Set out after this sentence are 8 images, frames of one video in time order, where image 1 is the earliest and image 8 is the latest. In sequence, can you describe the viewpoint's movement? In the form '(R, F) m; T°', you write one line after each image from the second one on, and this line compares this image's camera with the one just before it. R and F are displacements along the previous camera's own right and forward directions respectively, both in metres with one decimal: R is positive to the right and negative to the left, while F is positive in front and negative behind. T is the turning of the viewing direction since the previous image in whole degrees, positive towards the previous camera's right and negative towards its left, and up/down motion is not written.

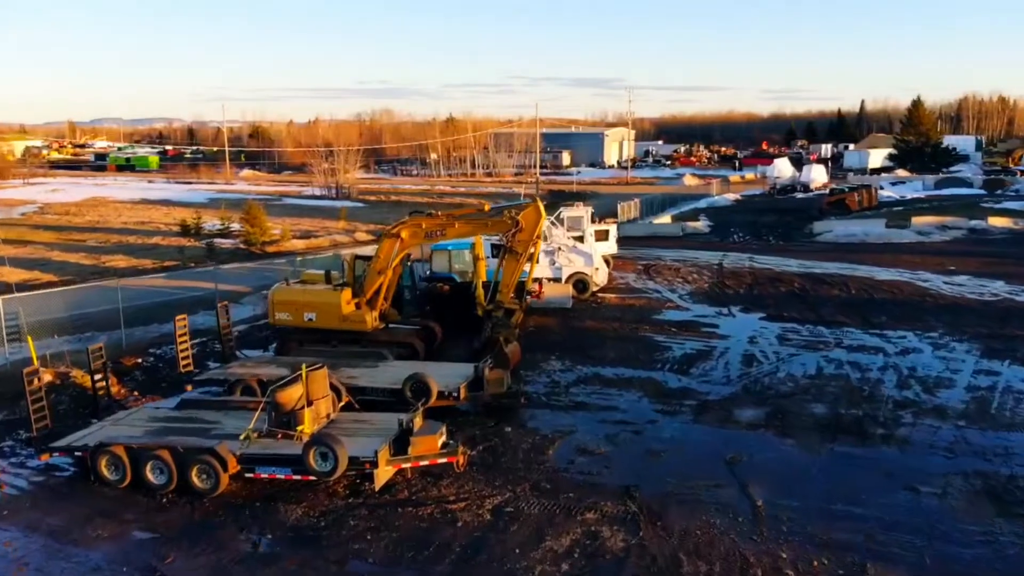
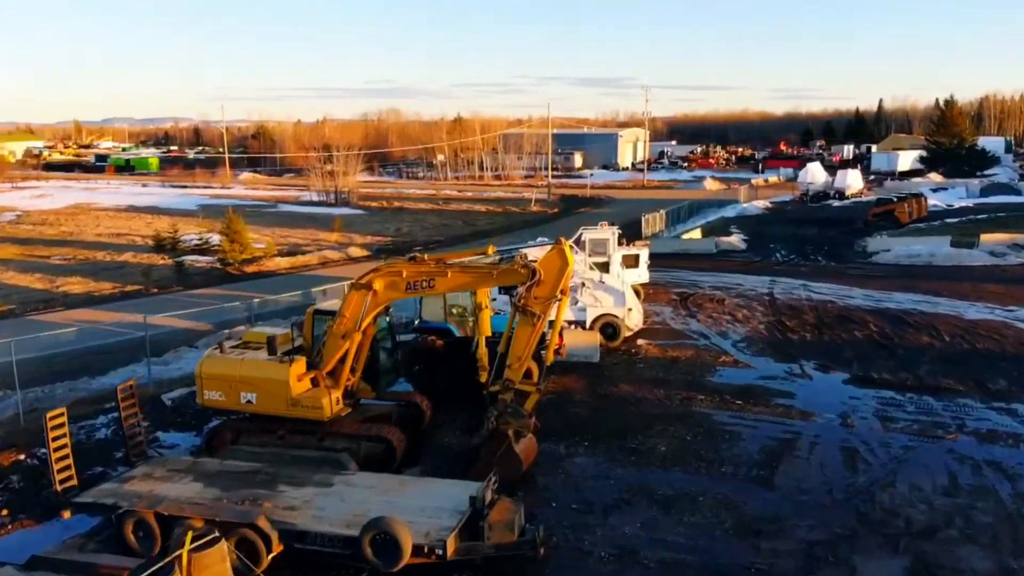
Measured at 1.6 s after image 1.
(-0.1, +4.3) m; -1°
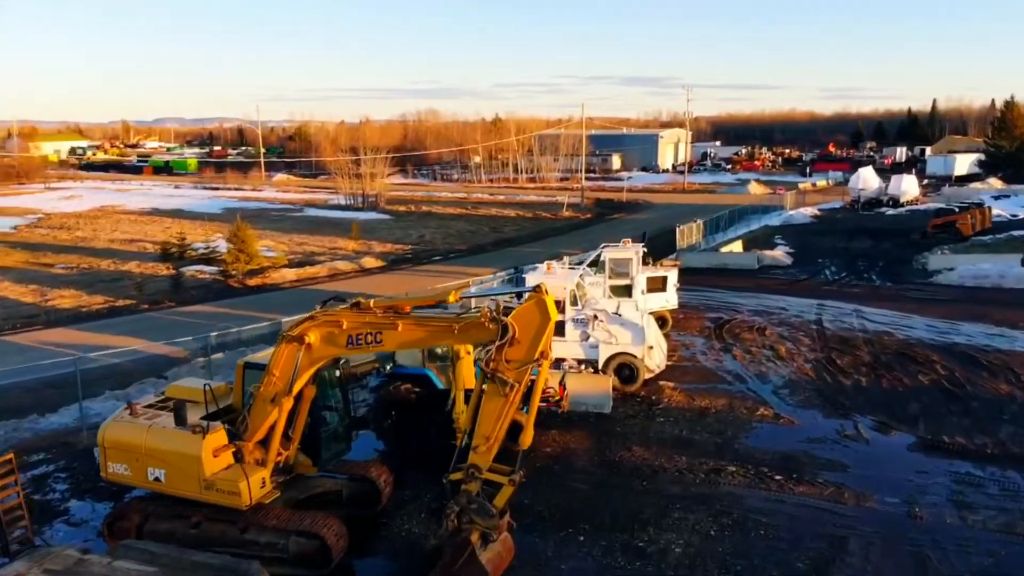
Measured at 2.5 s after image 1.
(+0.7, +2.5) m; -3°
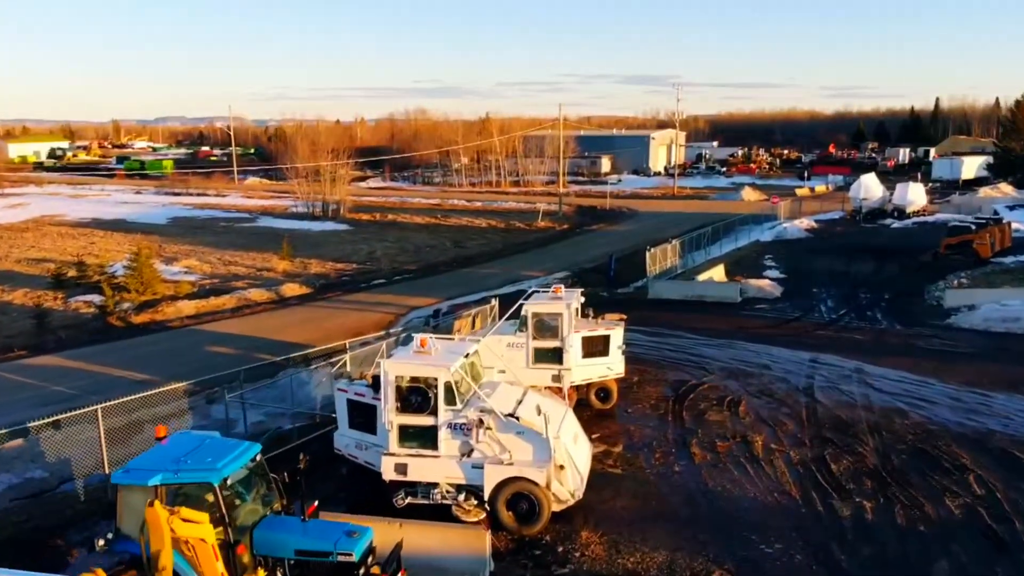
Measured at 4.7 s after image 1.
(+1.9, +4.7) m; 0°
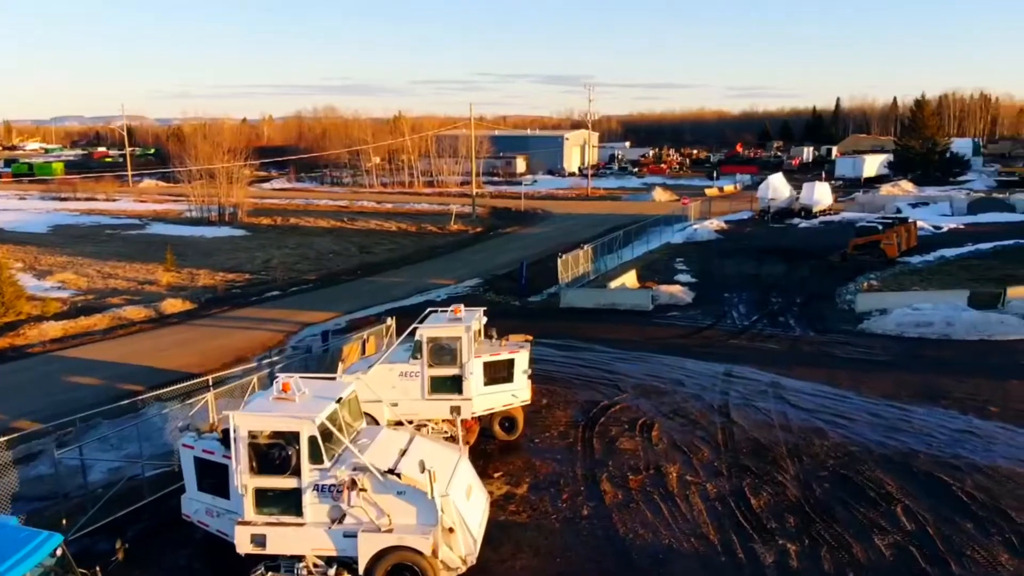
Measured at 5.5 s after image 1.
(+0.4, +1.4) m; +6°
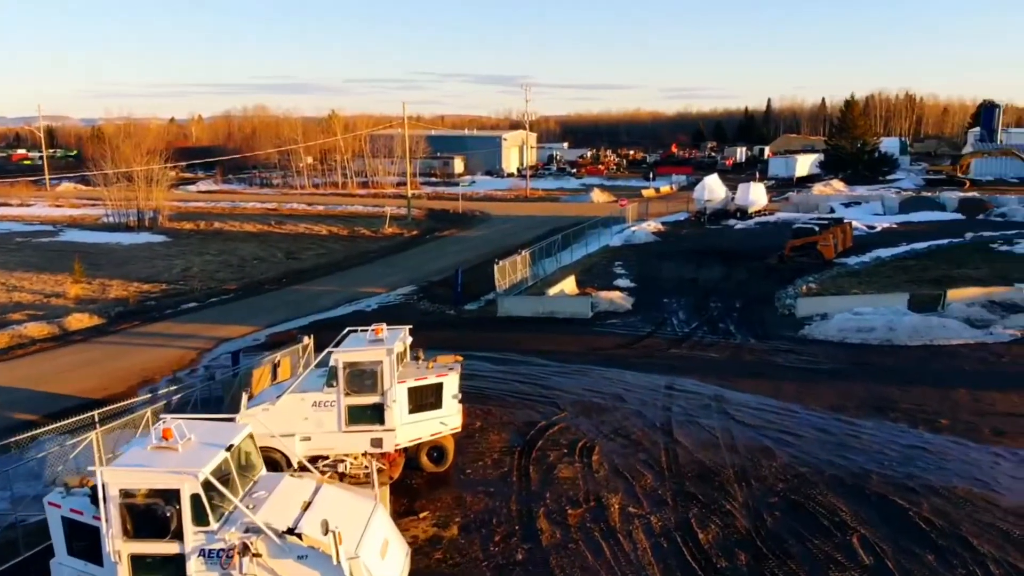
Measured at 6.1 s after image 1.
(+0.2, +1.1) m; +4°
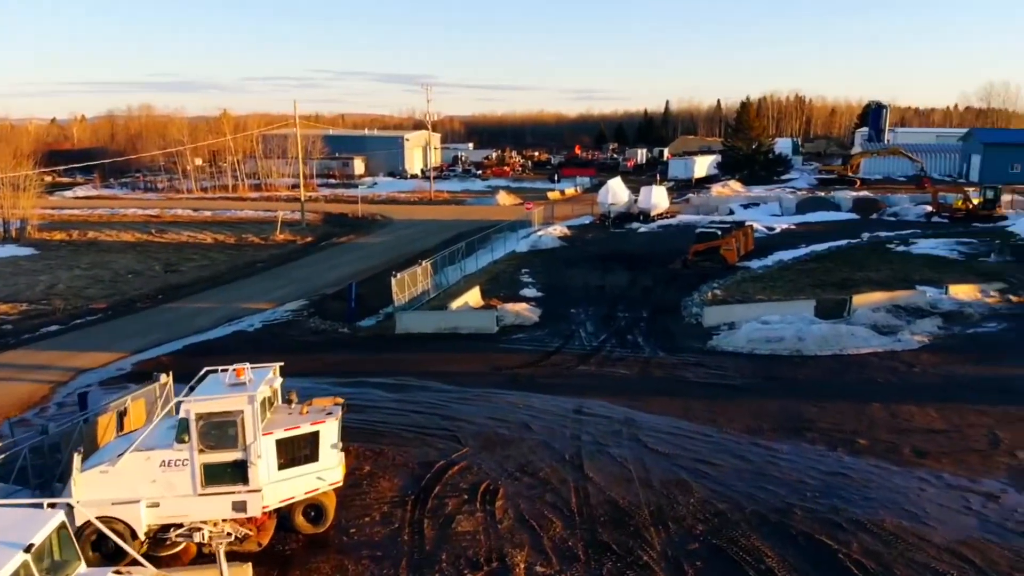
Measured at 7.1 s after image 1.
(+0.3, +1.4) m; +6°
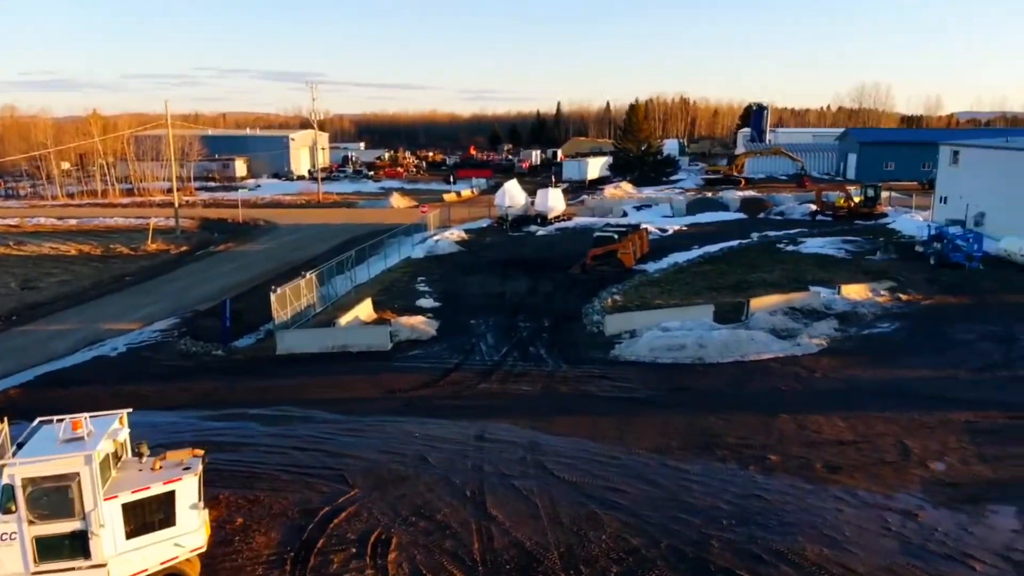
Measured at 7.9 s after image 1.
(+0.1, +1.1) m; +7°
